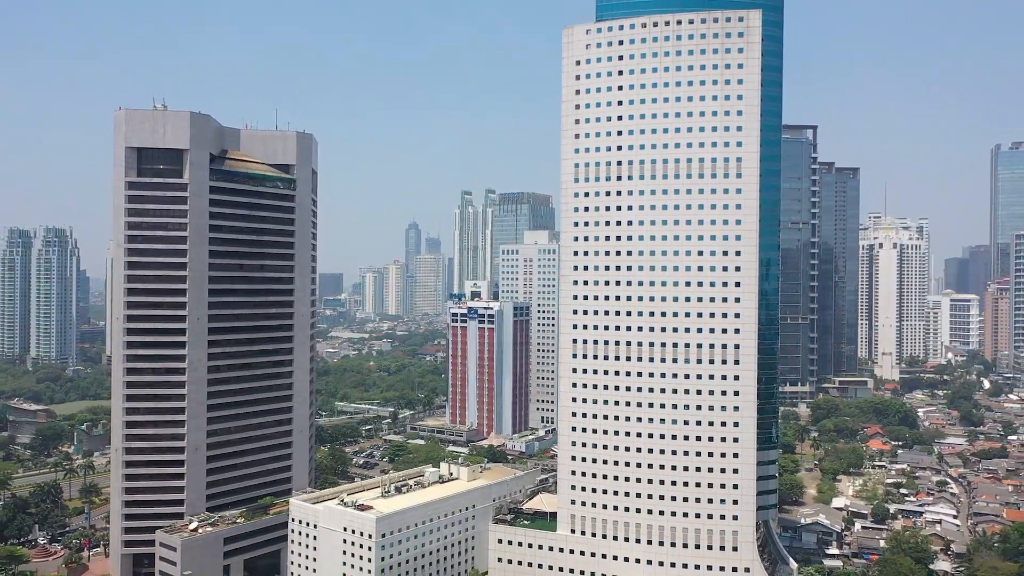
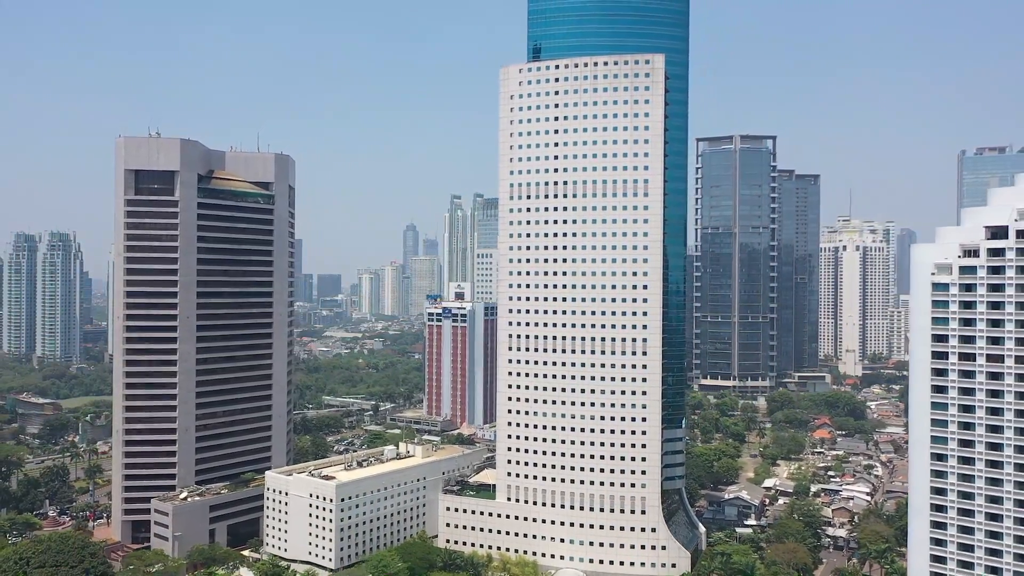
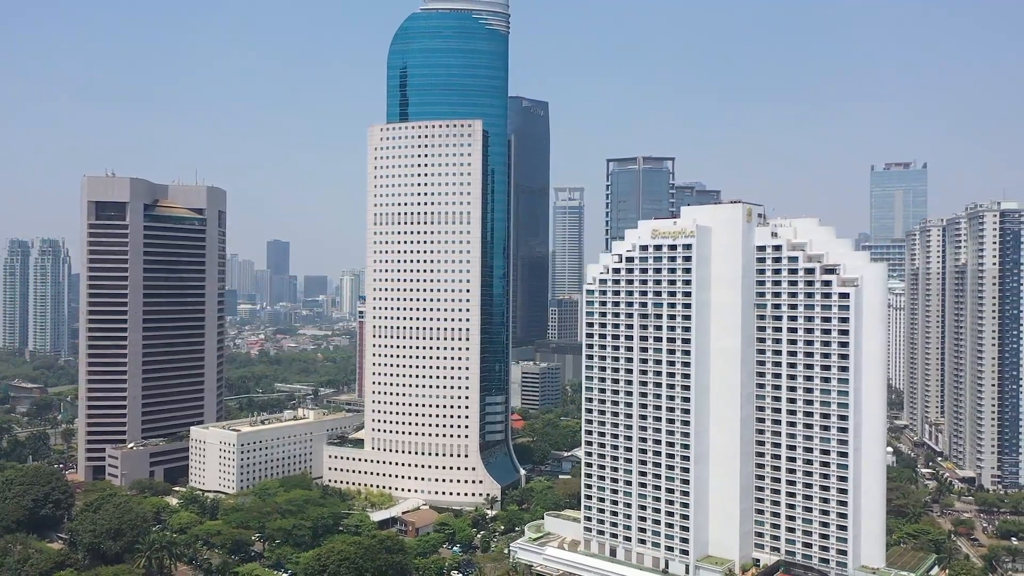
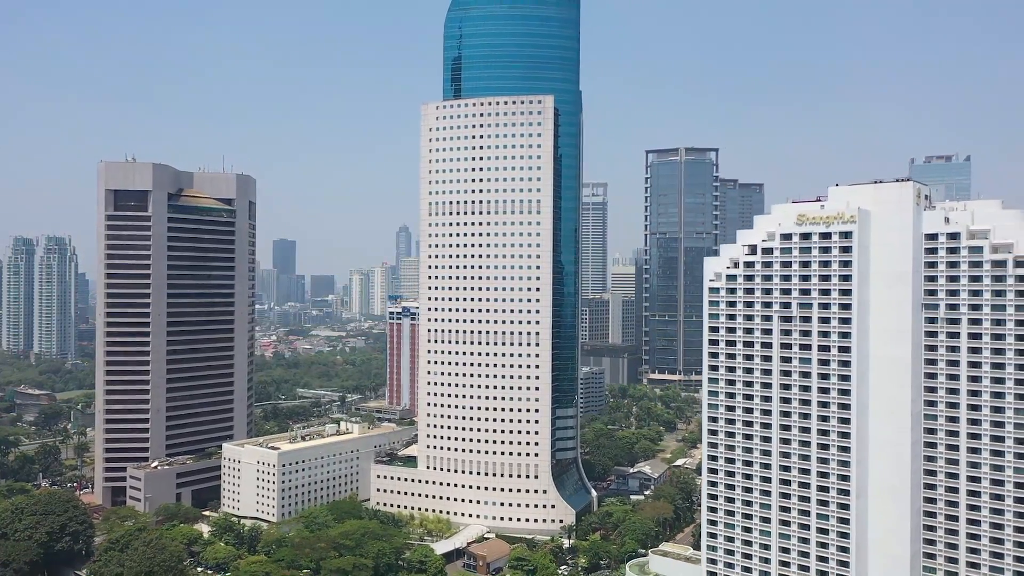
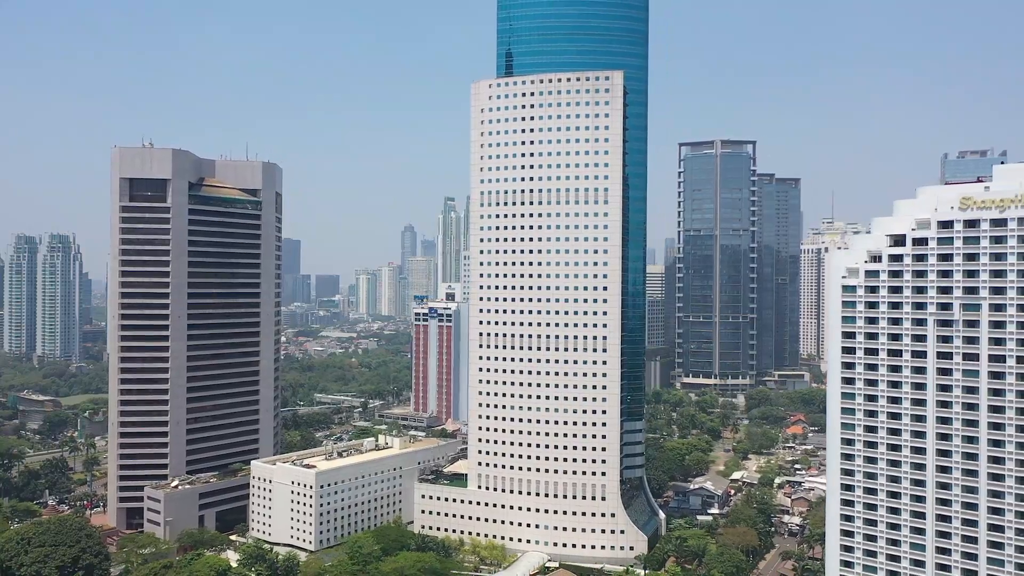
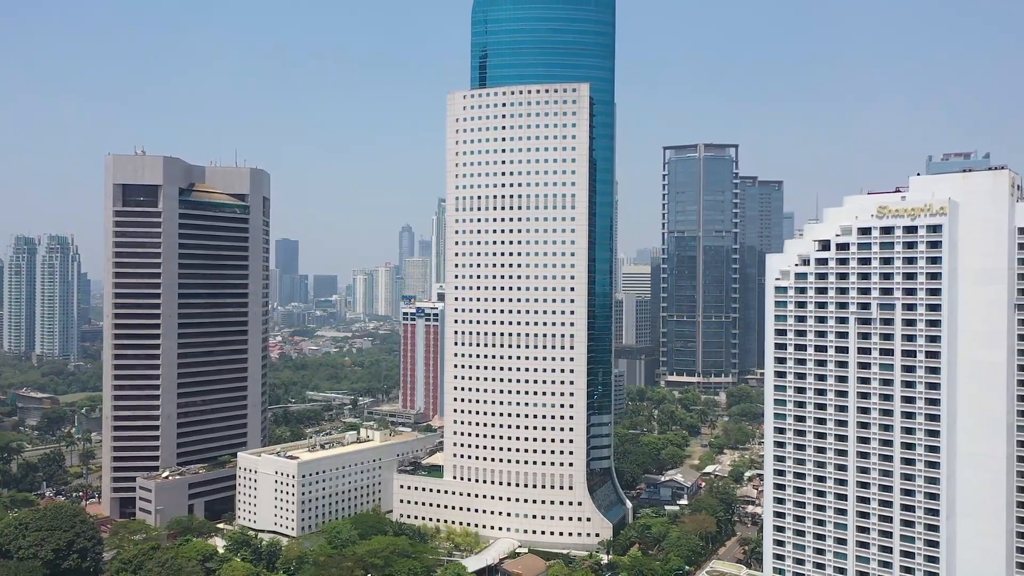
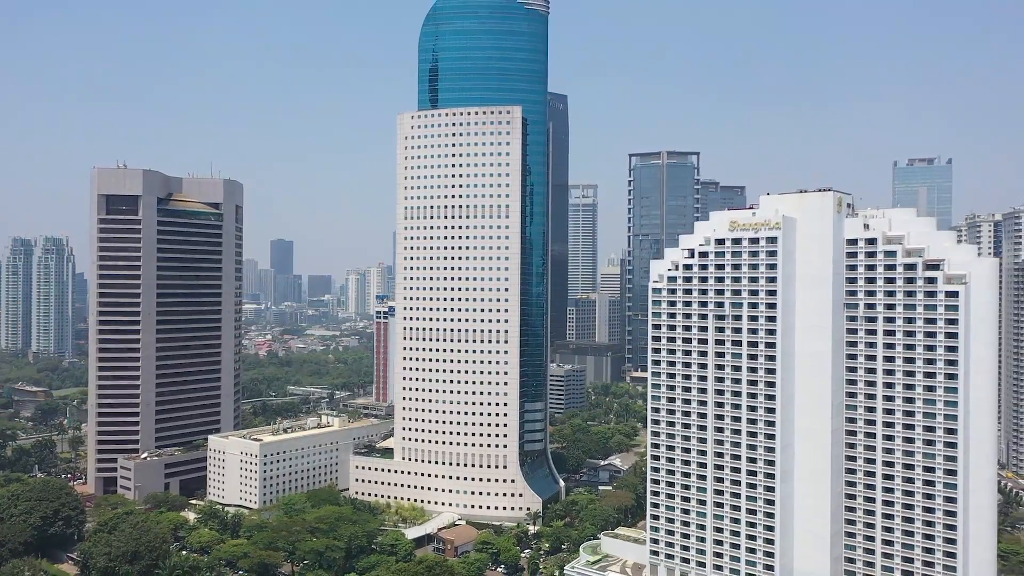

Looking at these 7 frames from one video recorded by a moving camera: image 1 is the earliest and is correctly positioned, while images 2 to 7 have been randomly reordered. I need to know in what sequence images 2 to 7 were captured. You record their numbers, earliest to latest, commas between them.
2, 5, 6, 4, 7, 3
